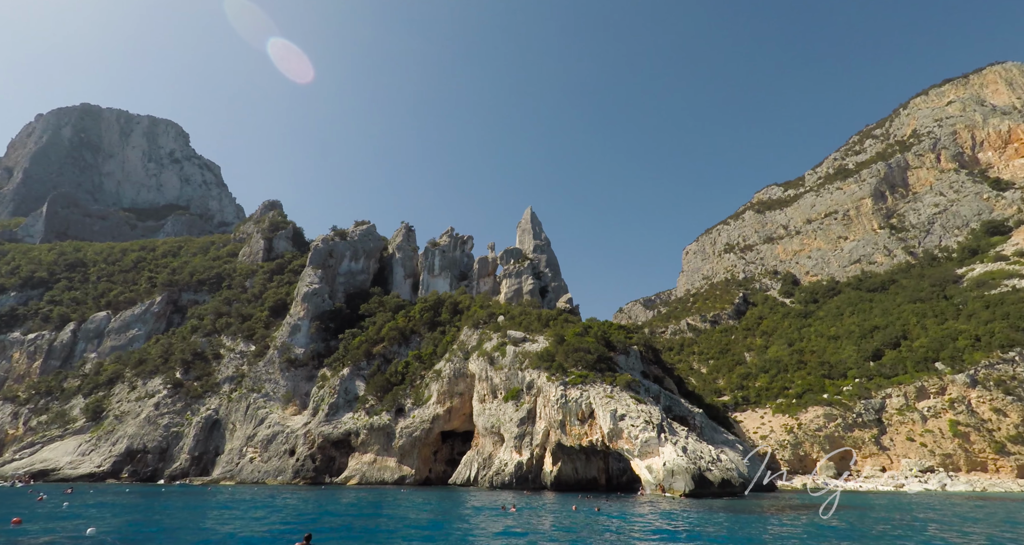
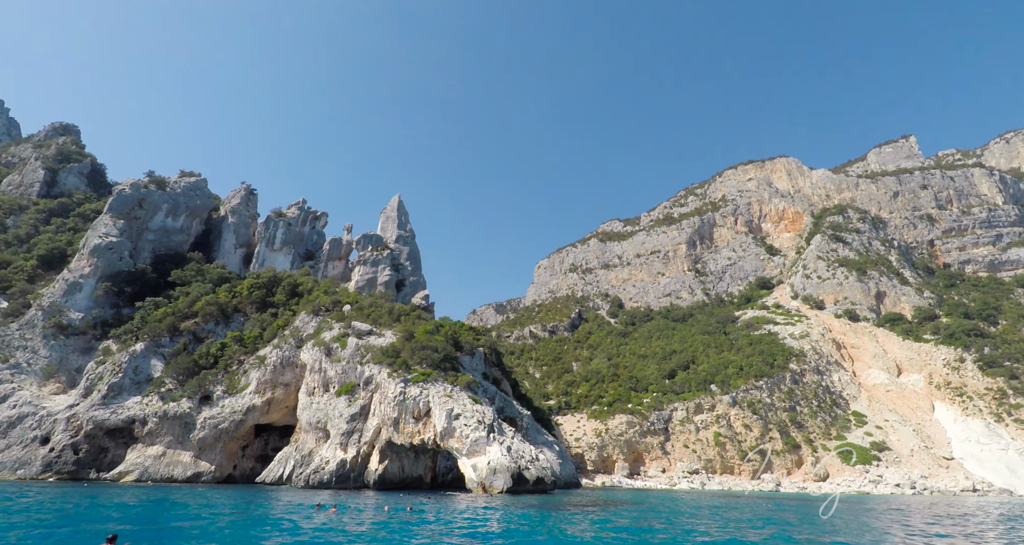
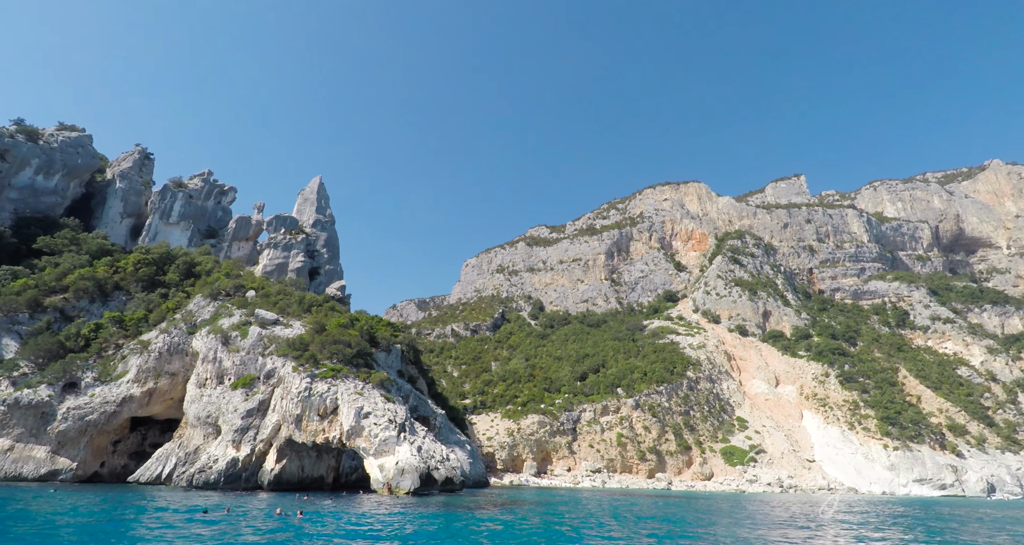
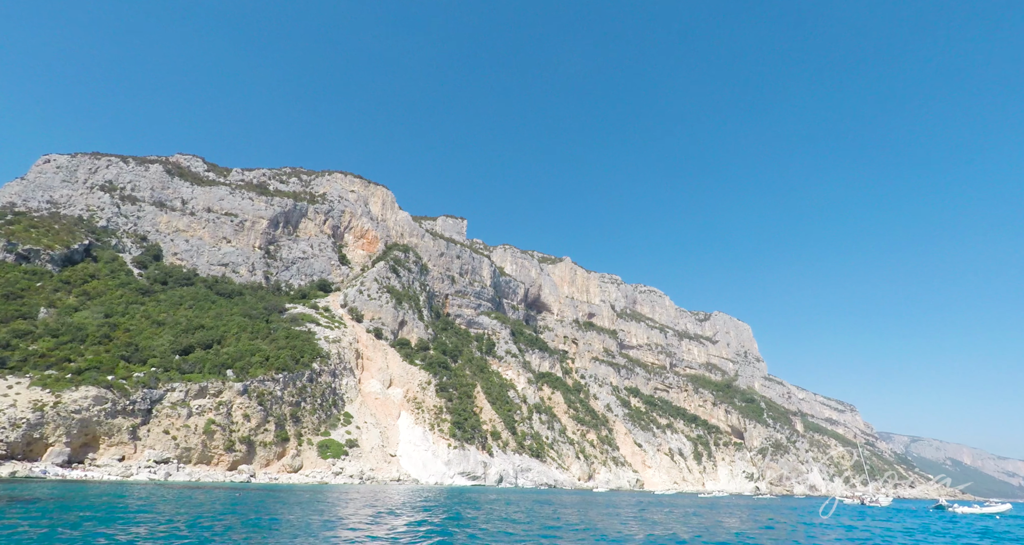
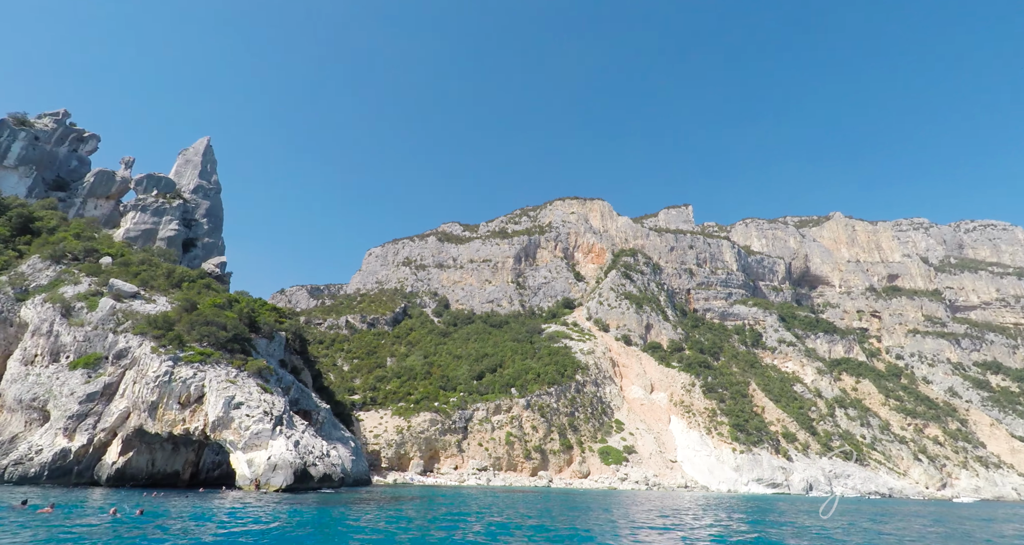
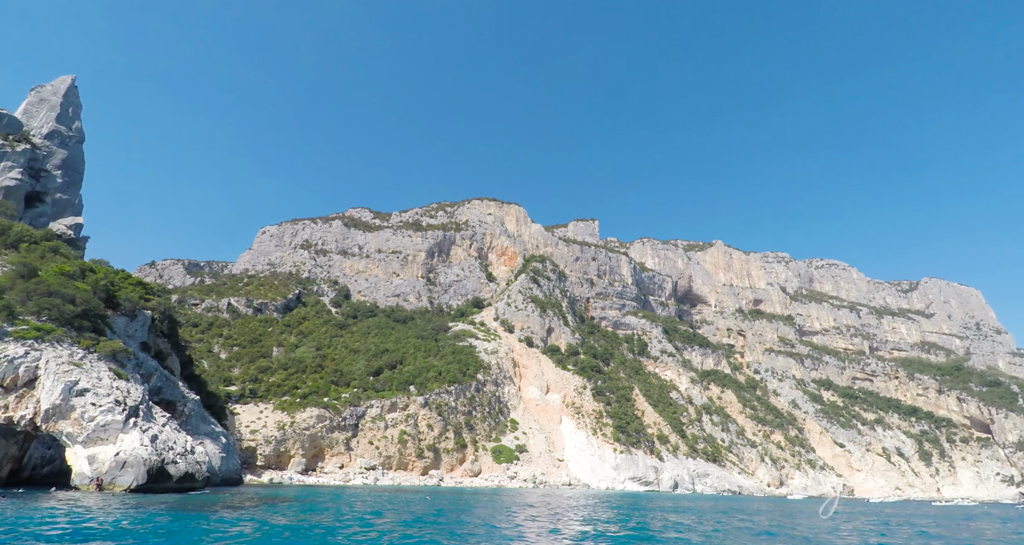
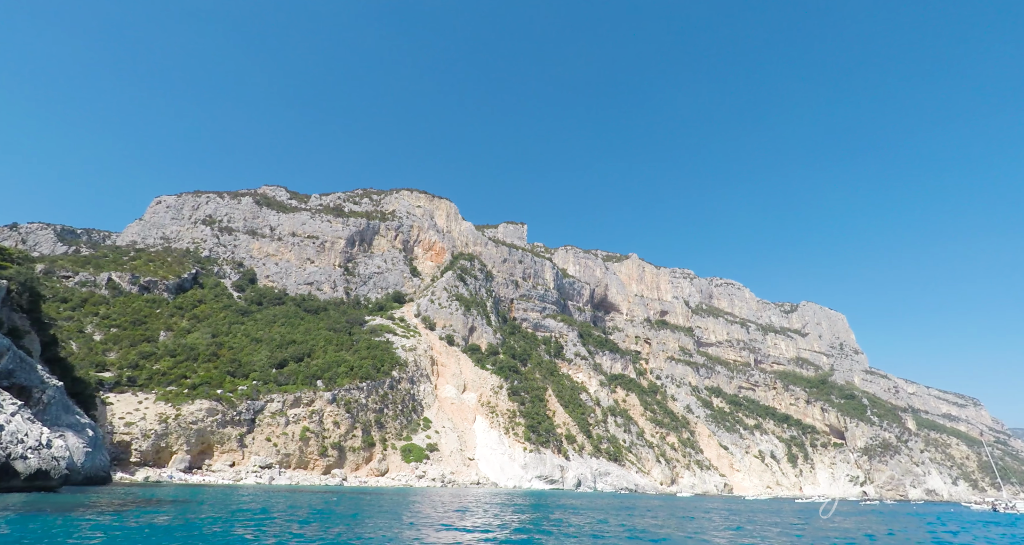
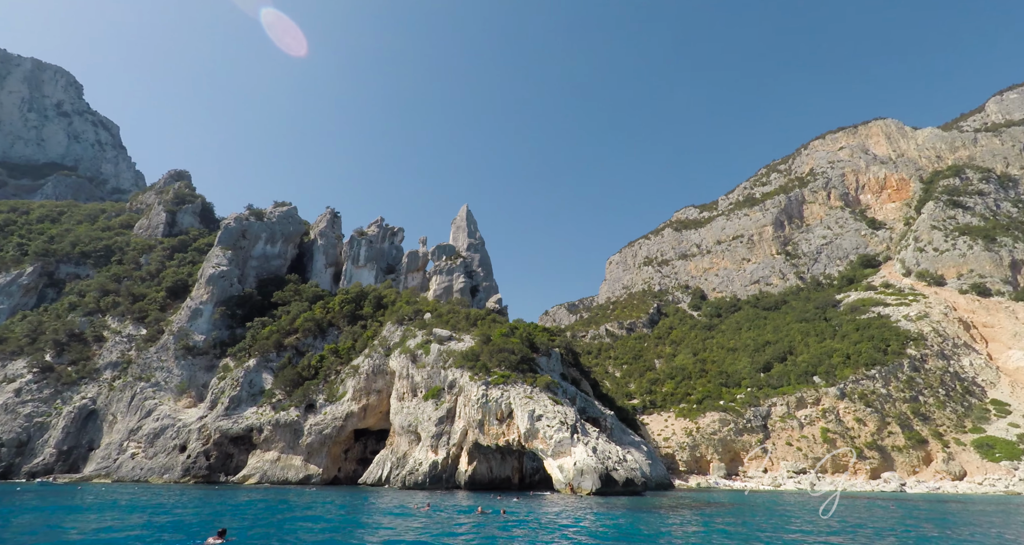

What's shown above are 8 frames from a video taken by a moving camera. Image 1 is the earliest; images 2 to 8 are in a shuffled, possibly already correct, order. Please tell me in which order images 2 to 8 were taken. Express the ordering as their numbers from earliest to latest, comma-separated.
8, 2, 3, 5, 6, 7, 4
